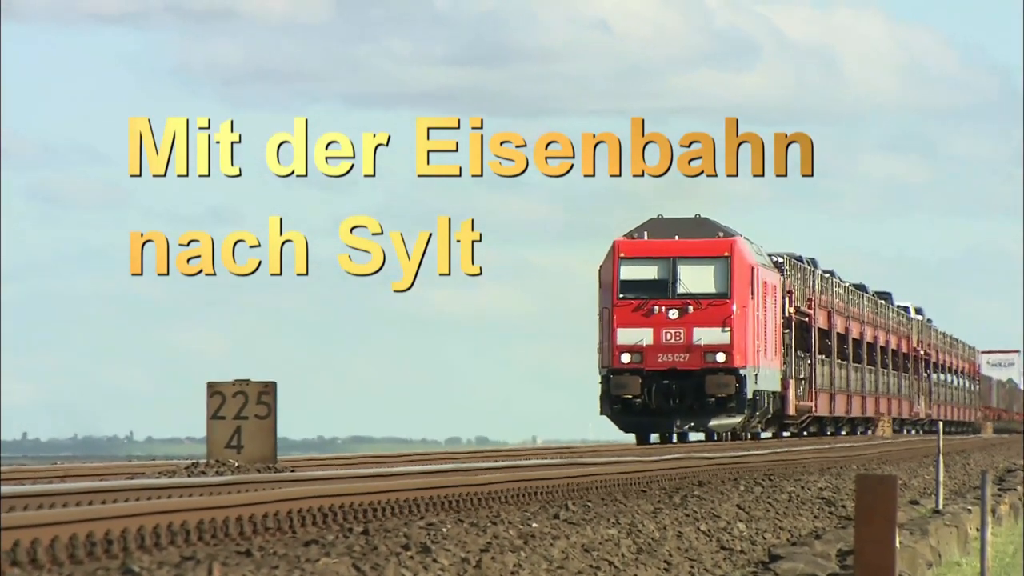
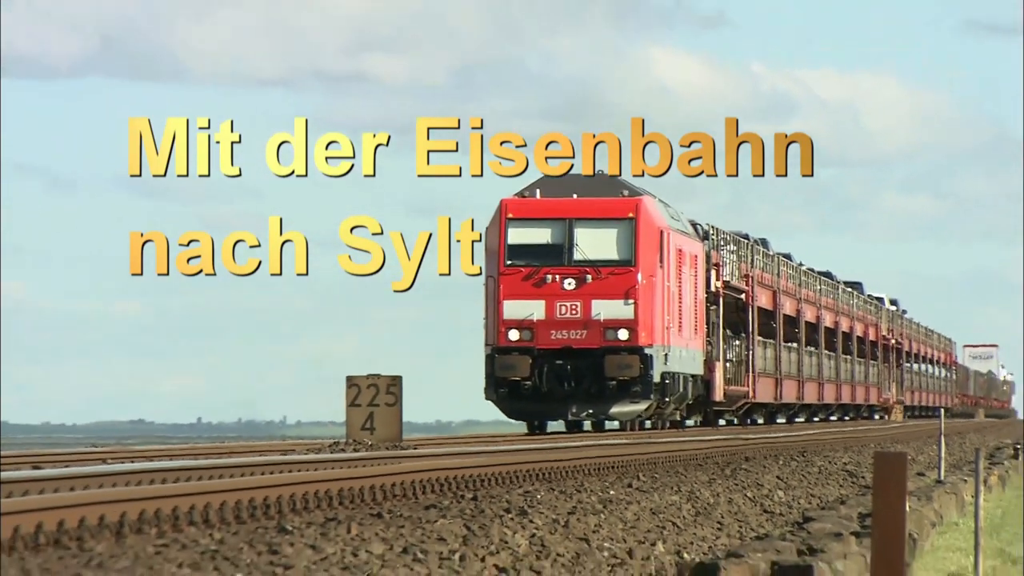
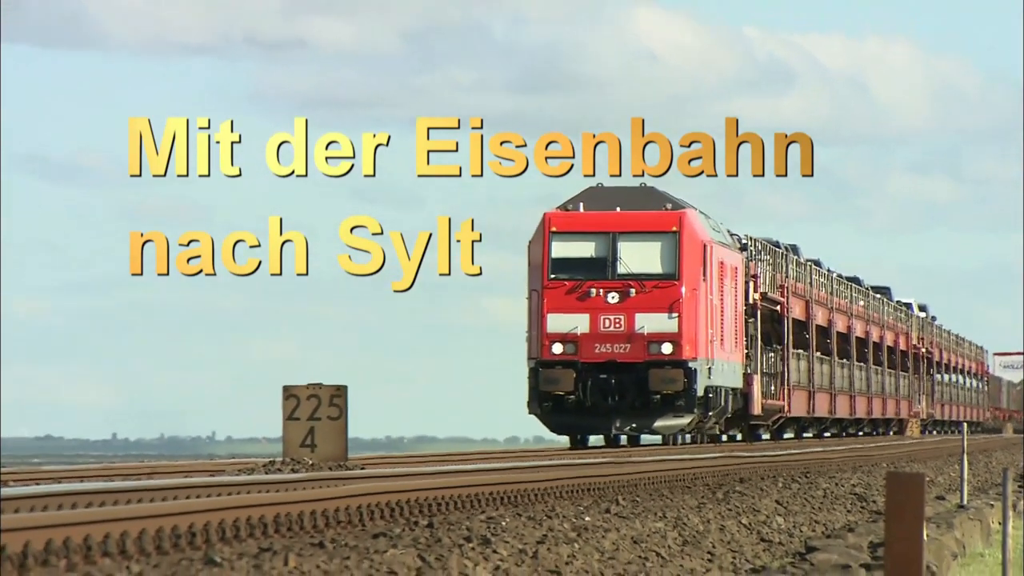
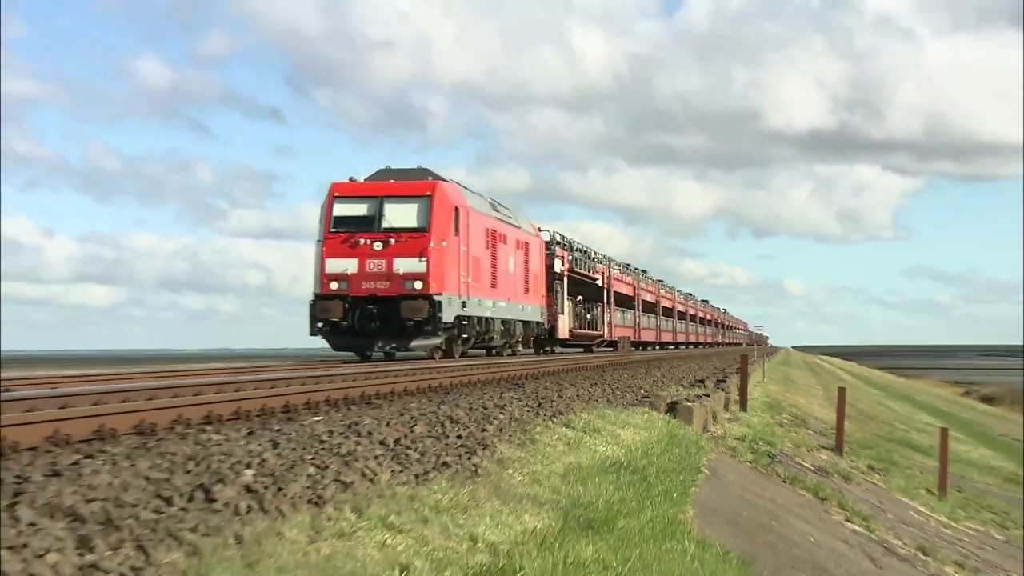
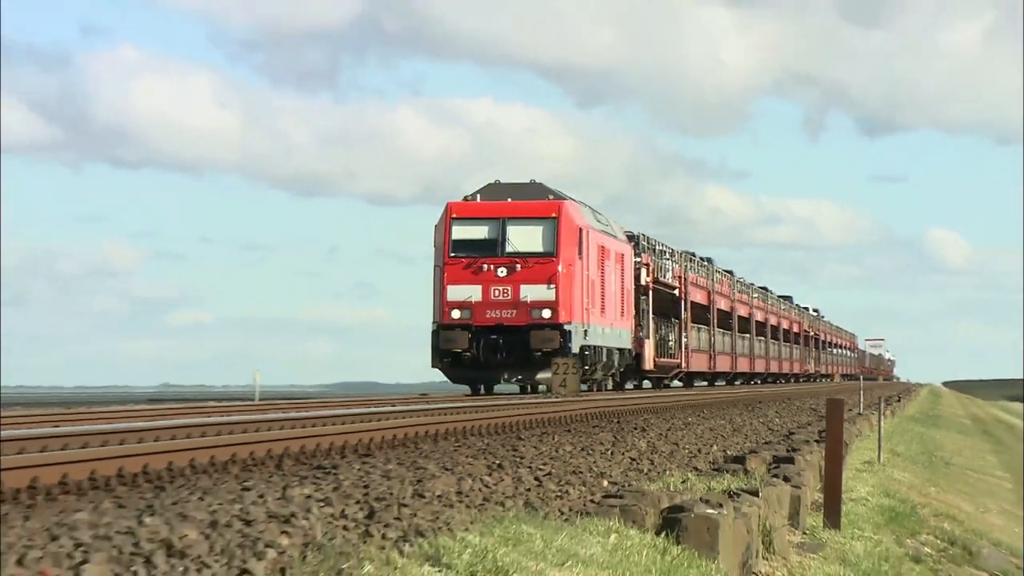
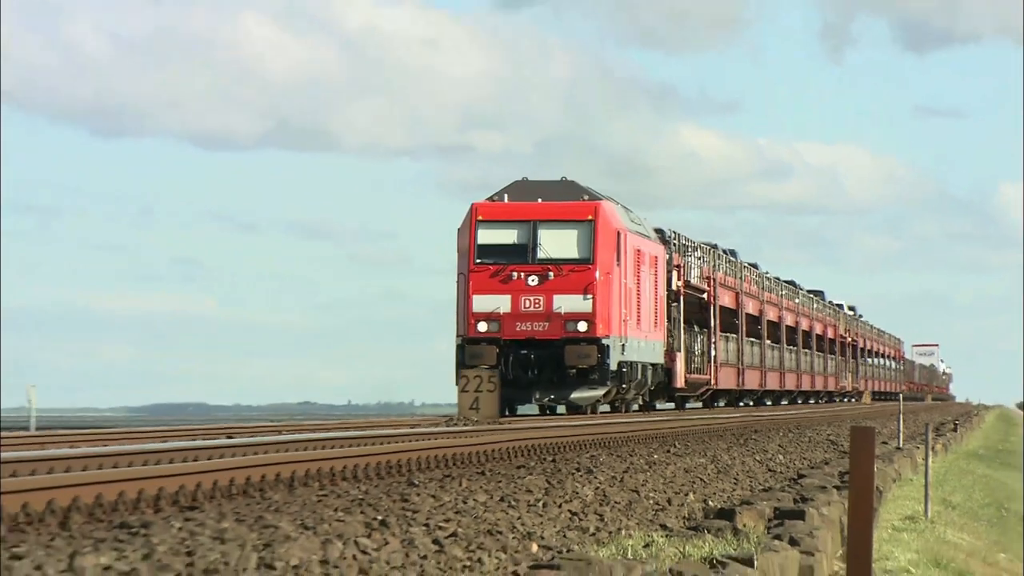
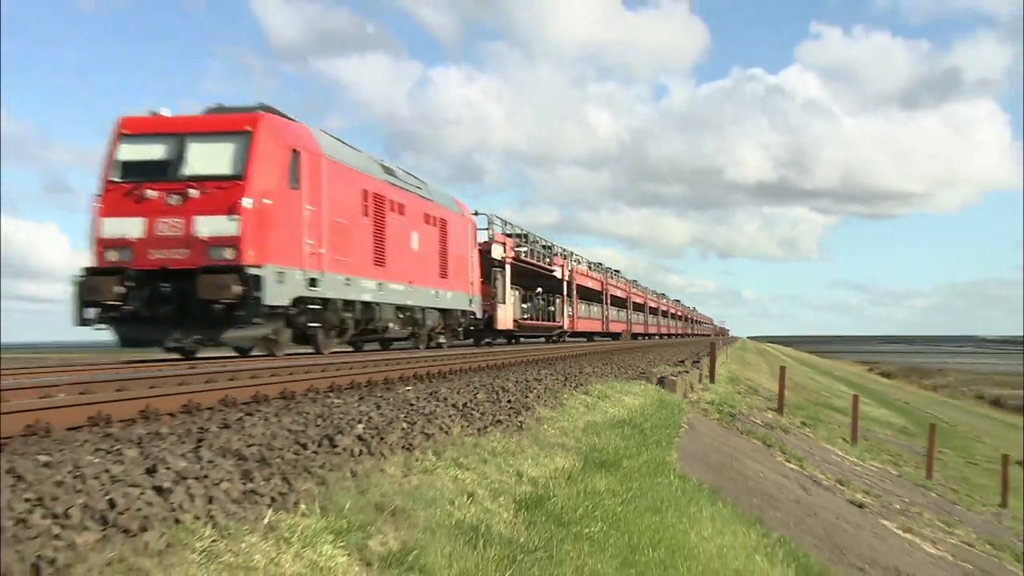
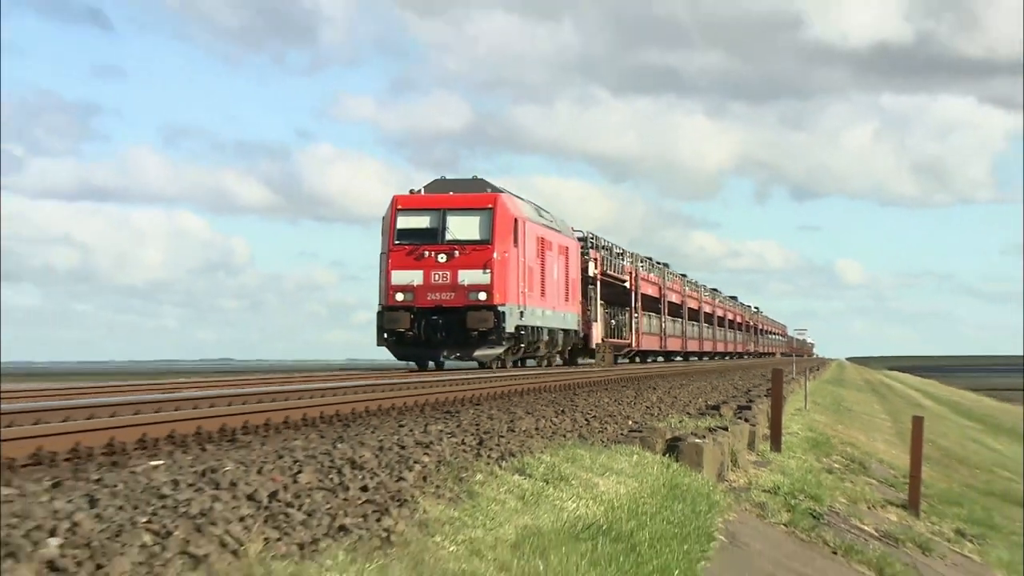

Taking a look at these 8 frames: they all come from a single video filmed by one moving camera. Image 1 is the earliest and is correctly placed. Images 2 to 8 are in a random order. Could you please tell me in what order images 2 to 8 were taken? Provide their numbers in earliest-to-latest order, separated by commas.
3, 2, 6, 5, 8, 4, 7
